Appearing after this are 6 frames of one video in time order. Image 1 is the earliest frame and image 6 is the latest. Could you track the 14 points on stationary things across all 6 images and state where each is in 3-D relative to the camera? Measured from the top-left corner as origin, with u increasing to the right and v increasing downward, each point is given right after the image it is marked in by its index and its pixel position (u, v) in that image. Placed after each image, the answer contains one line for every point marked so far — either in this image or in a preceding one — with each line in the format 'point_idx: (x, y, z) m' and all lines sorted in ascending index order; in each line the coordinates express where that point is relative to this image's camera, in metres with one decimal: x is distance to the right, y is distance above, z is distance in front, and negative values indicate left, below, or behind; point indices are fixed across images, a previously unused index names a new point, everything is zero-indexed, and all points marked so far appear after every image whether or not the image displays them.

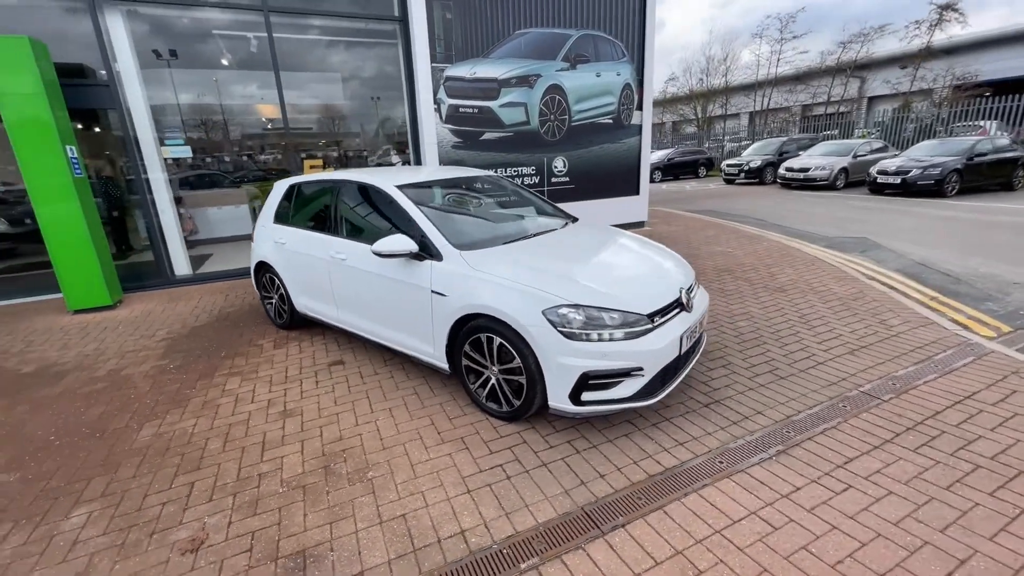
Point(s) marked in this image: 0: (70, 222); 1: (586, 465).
0: (-5.1, +0.8, +5.1) m
1: (+0.4, -1.0, +2.6) m
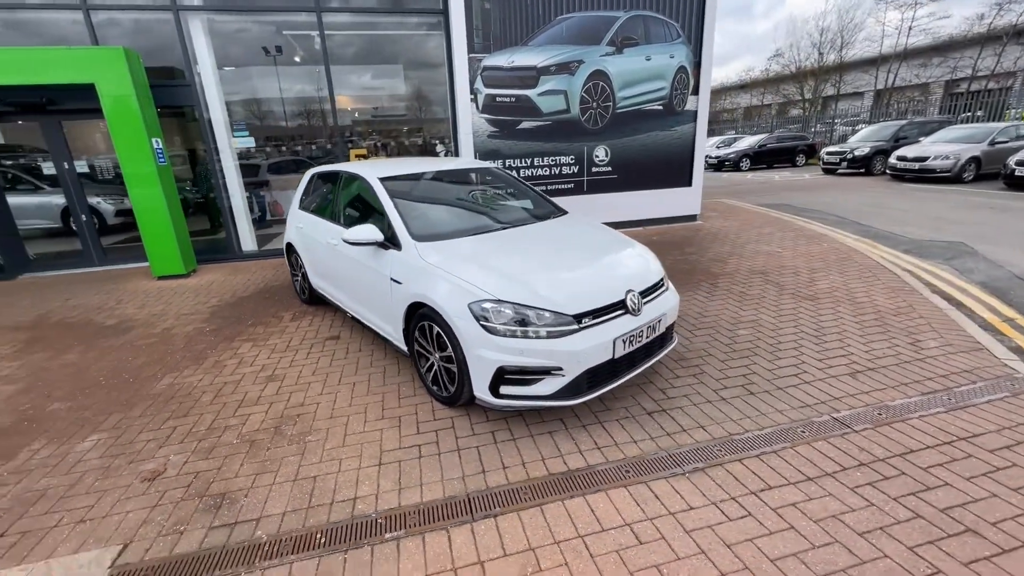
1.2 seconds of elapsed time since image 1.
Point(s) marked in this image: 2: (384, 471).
0: (-5.0, +1.2, +6.1) m
1: (-0.1, -1.0, +2.7) m
2: (-0.8, -1.1, +2.6) m
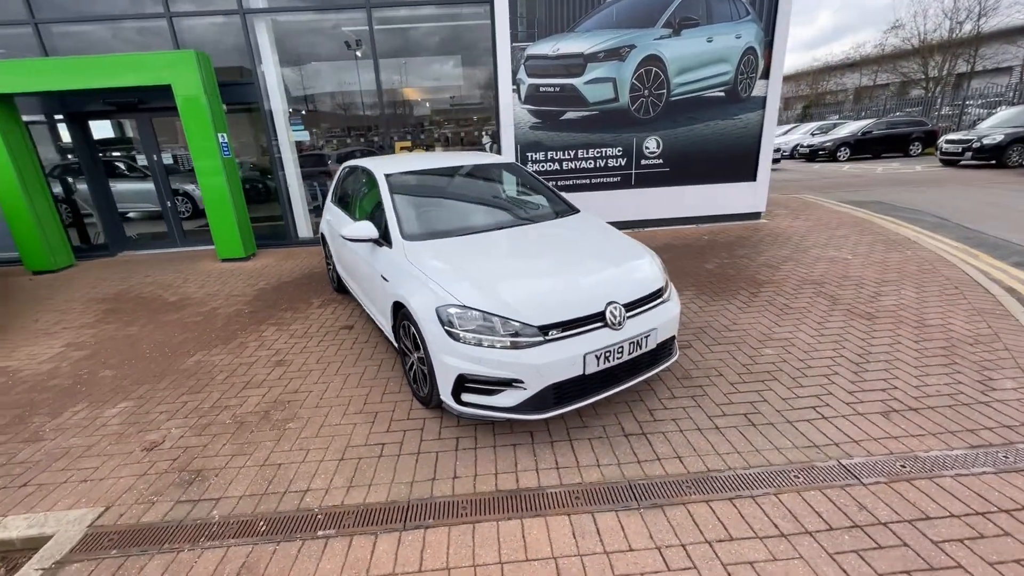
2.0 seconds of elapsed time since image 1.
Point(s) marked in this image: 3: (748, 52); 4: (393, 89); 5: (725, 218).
0: (-4.5, +1.5, +6.7) m
1: (-0.4, -1.1, +2.6) m
2: (-1.0, -1.1, +2.6) m
3: (+4.0, +4.0, +7.4) m
4: (-2.0, +3.5, +7.8) m
5: (+4.0, +1.3, +8.3) m
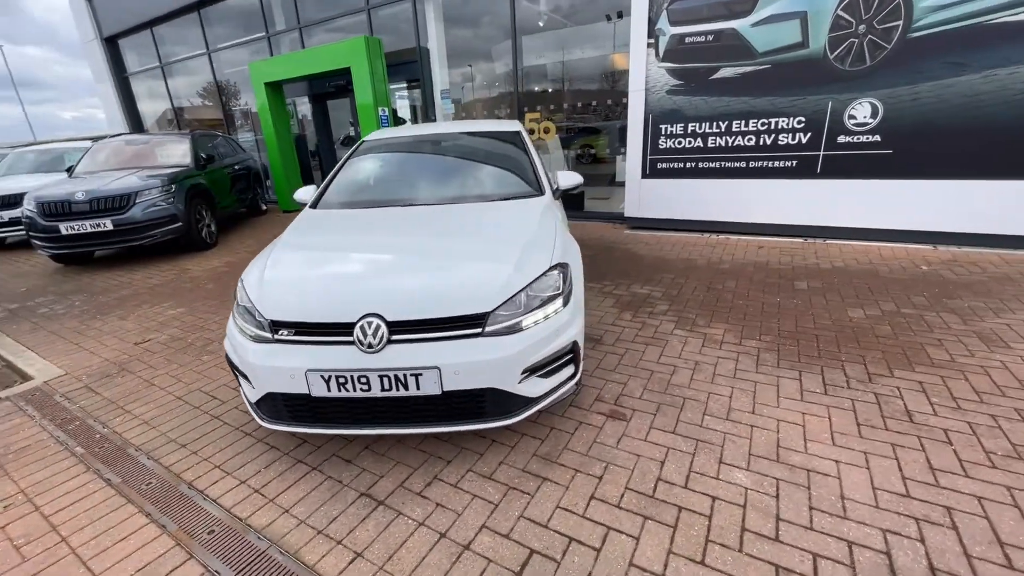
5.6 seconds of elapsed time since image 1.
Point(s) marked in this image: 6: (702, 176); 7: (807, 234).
0: (-2.5, +2.3, +8.0) m
1: (-1.7, -0.9, +2.5) m
2: (-2.3, -0.8, +2.9) m
3: (+5.3, +3.1, +3.8) m
4: (+0.5, +3.8, +7.3) m
5: (+5.4, +0.5, +4.8) m
6: (+2.6, +1.5, +6.0) m
7: (+3.8, +0.7, +5.6) m
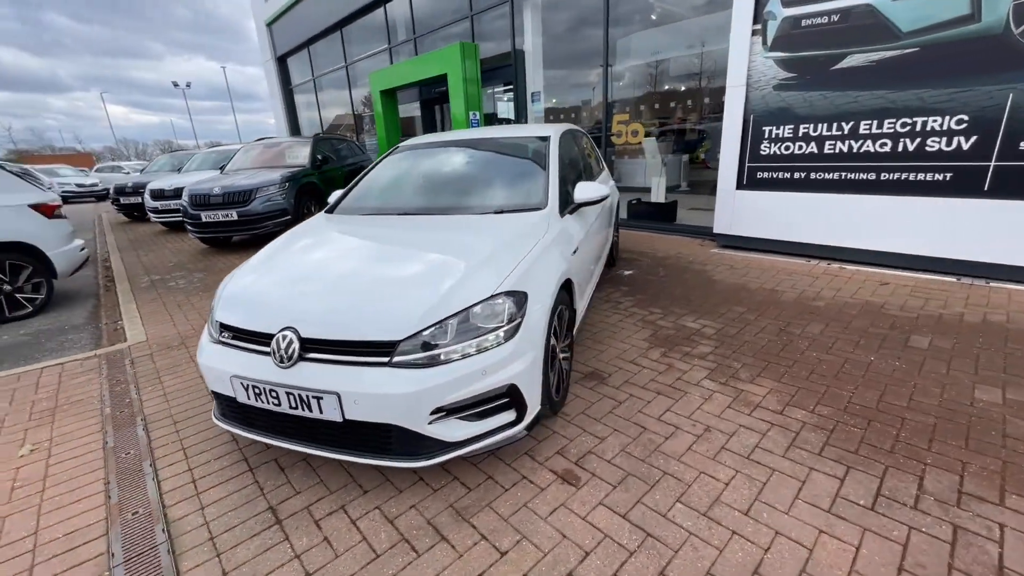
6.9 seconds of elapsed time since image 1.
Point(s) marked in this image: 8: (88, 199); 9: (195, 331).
0: (-0.9, +2.3, +8.1) m
1: (-2.0, -0.8, +2.8) m
2: (-2.4, -0.7, +3.3) m
3: (+5.5, +2.5, +2.0) m
4: (+1.9, +3.6, +6.7) m
5: (+5.6, -0.2, +2.9) m
6: (+3.4, +1.1, +4.9) m
7: (+4.3, +0.2, +4.2) m
8: (-15.0, +3.1, +15.6) m
9: (-3.0, -0.4, +4.1) m
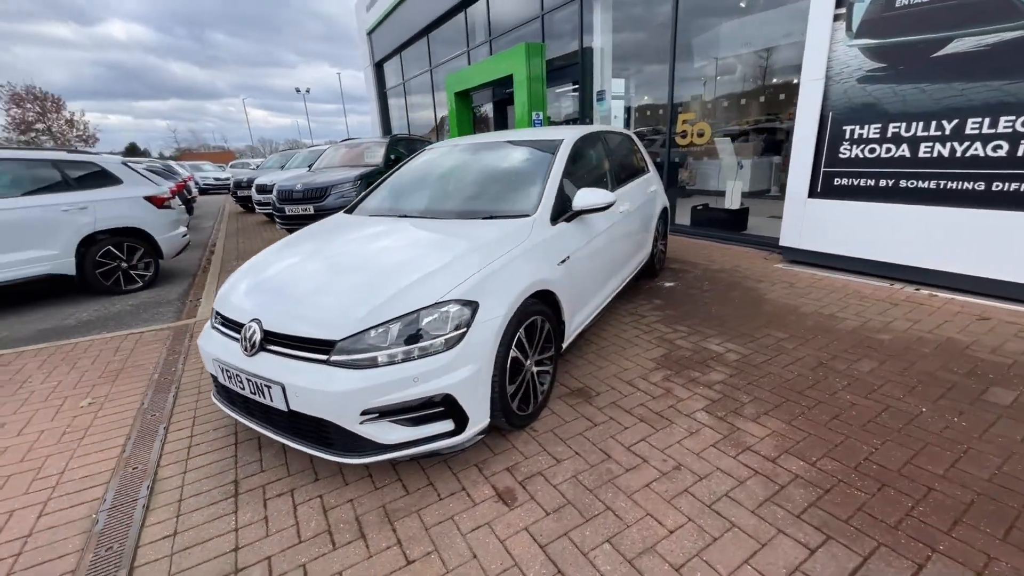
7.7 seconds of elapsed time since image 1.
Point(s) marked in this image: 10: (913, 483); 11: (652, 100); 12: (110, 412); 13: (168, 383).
0: (+0.2, +2.3, +8.2) m
1: (-2.1, -0.7, +3.1) m
2: (-2.4, -0.6, +3.7) m
3: (+5.2, +2.1, +0.8) m
4: (+2.8, +3.4, +6.2) m
5: (+5.3, -0.6, +1.8) m
6: (+3.7, +0.8, +4.1) m
7: (+4.4, -0.2, +3.3) m
8: (-12.1, +4.0, +18.2) m
9: (-2.8, -0.3, +4.7) m
10: (+1.8, -0.9, +2.0) m
11: (+2.3, +3.1, +7.1) m
12: (-2.7, -0.8, +2.9) m
13: (-2.6, -0.7, +3.3) m
